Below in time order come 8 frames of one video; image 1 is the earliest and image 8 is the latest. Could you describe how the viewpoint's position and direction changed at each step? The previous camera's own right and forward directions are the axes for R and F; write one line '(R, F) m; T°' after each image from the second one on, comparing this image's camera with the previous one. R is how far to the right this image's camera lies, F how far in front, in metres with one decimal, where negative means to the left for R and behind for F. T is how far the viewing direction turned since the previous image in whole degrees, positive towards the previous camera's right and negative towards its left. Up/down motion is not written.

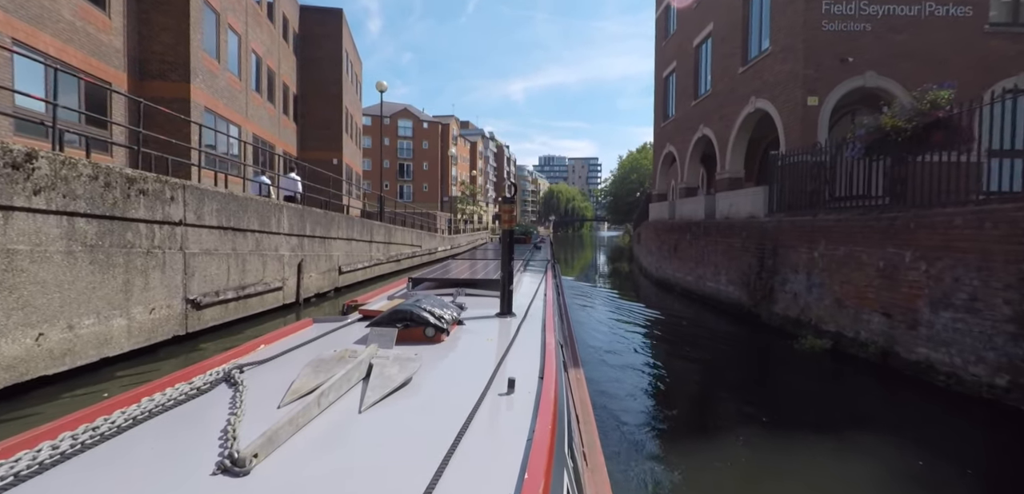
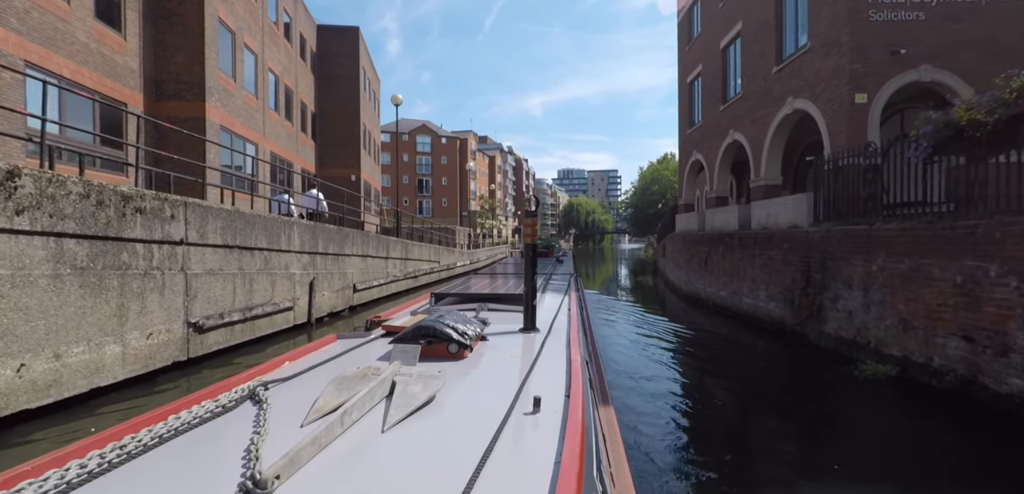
(0.0, +0.5) m; -3°
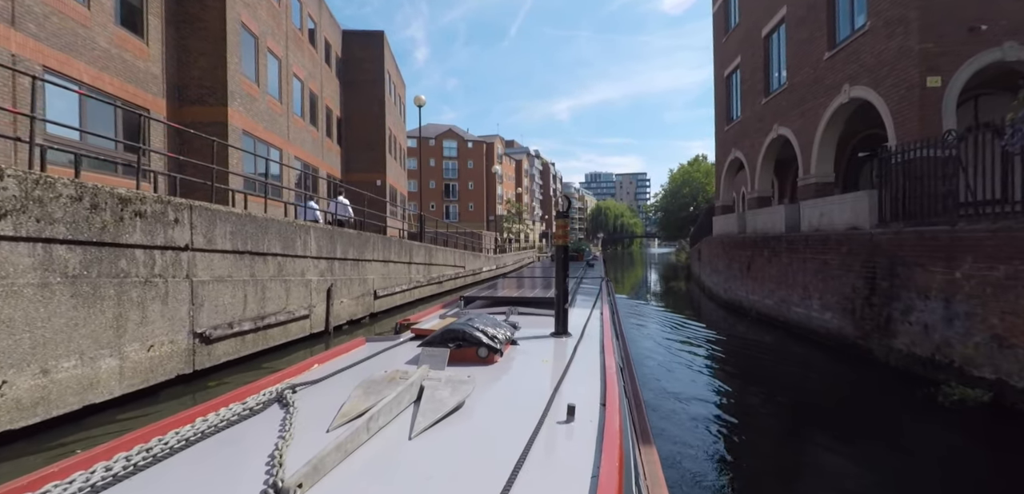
(0.0, +0.5) m; -3°
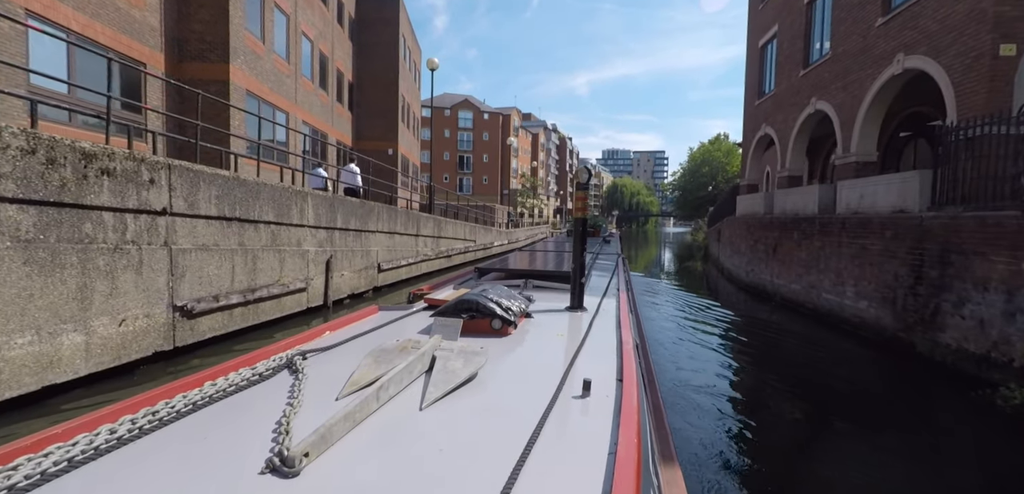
(+0.1, +0.5) m; -2°
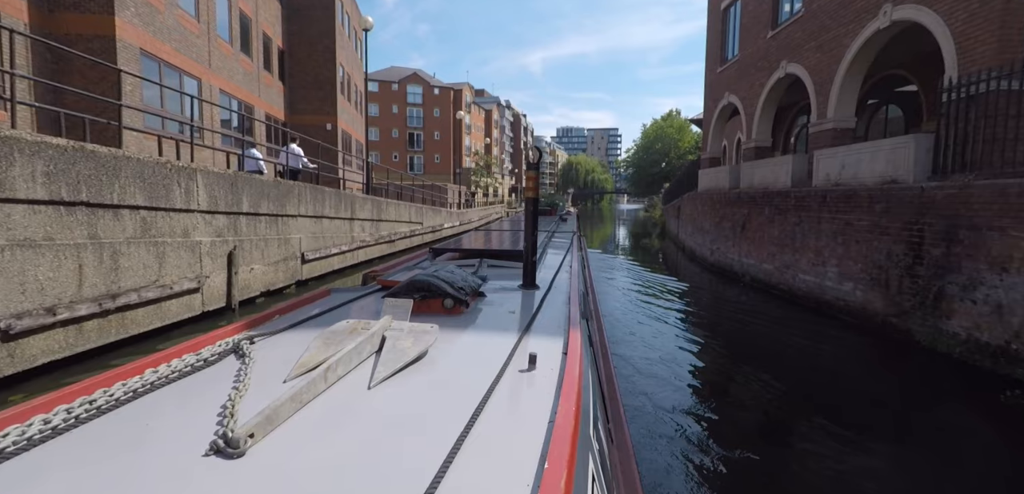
(+0.2, +1.0) m; +5°
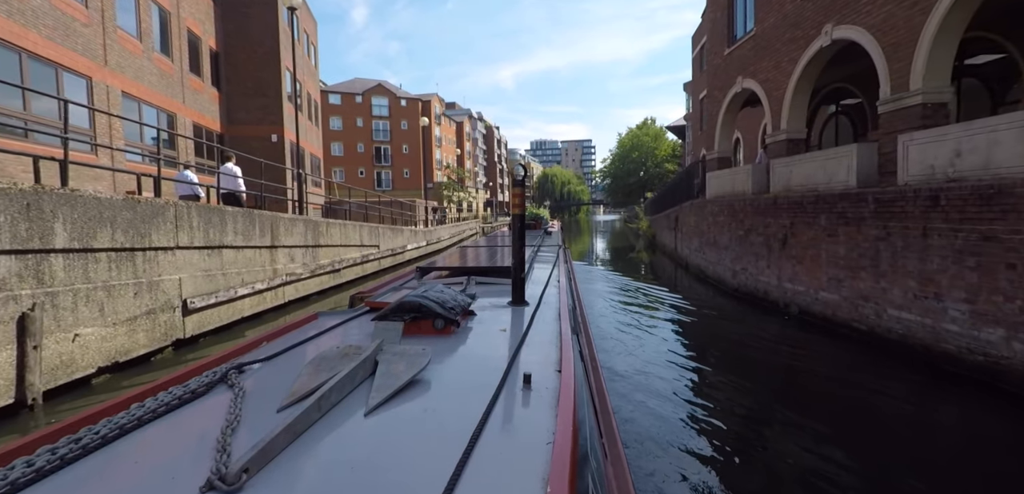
(+0.1, +2.1) m; +3°
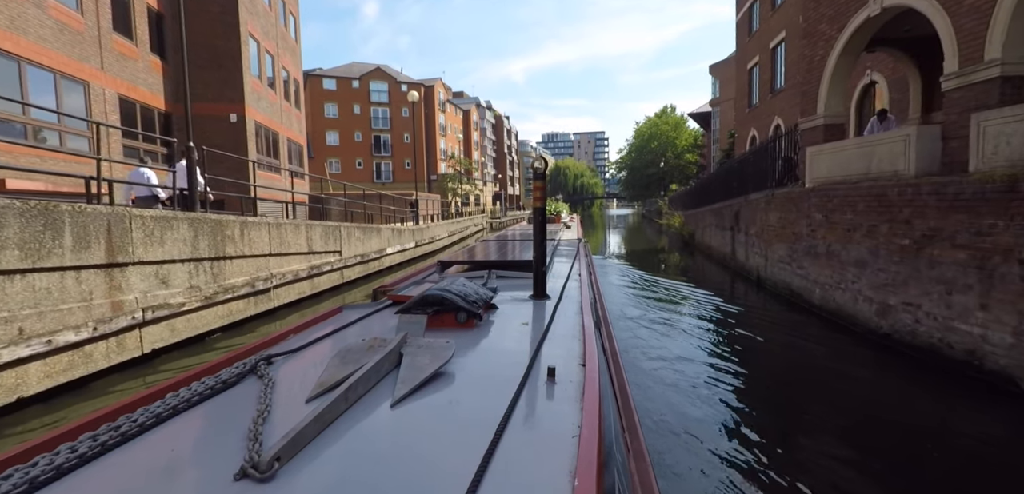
(+0.1, +3.0) m; -1°
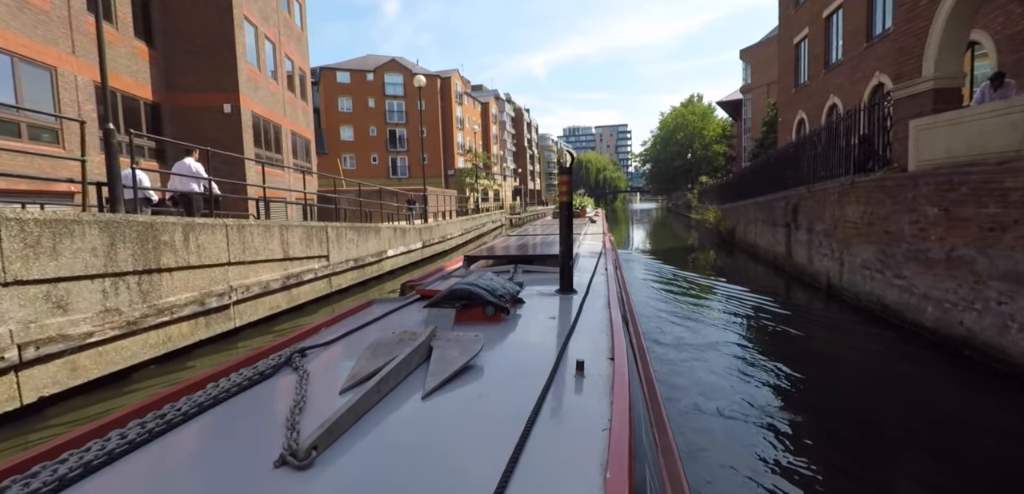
(+0.1, +1.3) m; -3°
